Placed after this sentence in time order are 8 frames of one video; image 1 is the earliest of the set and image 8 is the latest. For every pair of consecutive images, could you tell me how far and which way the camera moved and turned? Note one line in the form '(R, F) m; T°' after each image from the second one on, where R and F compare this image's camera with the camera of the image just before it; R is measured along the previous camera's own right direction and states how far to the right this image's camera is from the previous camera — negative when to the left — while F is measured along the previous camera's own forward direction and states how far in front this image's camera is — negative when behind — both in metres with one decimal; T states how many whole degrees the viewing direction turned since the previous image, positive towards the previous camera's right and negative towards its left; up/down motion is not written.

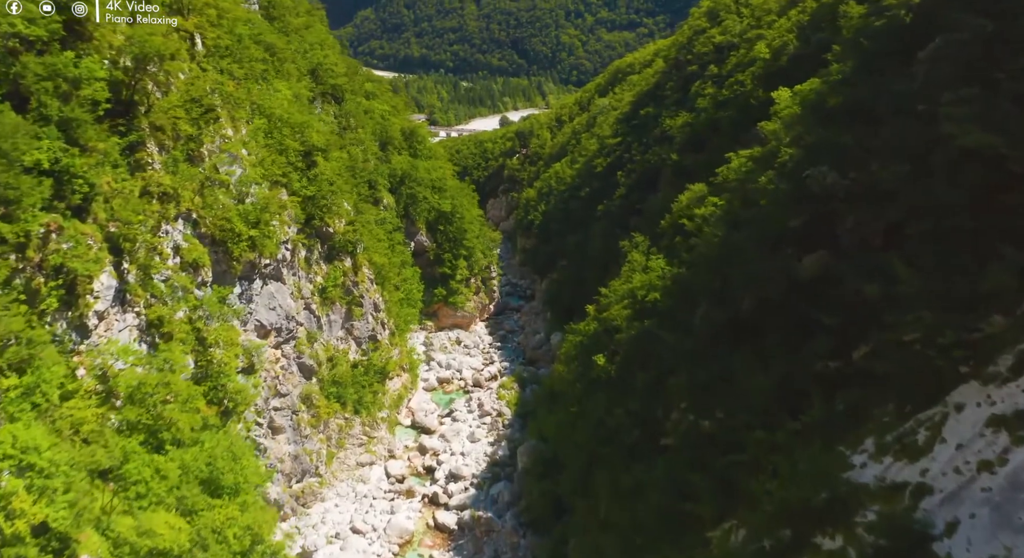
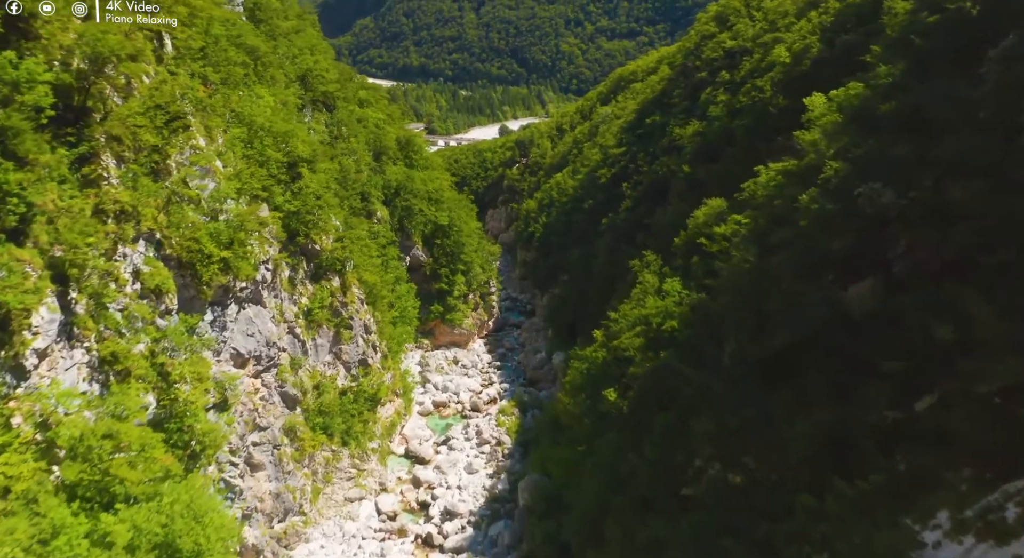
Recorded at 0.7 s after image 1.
(-0.1, +2.1) m; 0°
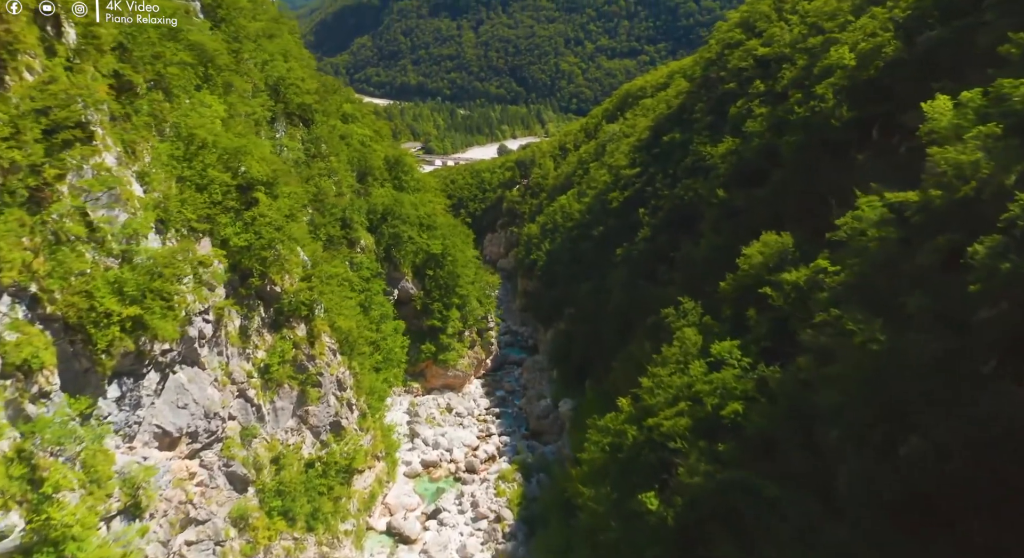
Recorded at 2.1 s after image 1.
(-0.2, +4.8) m; 0°
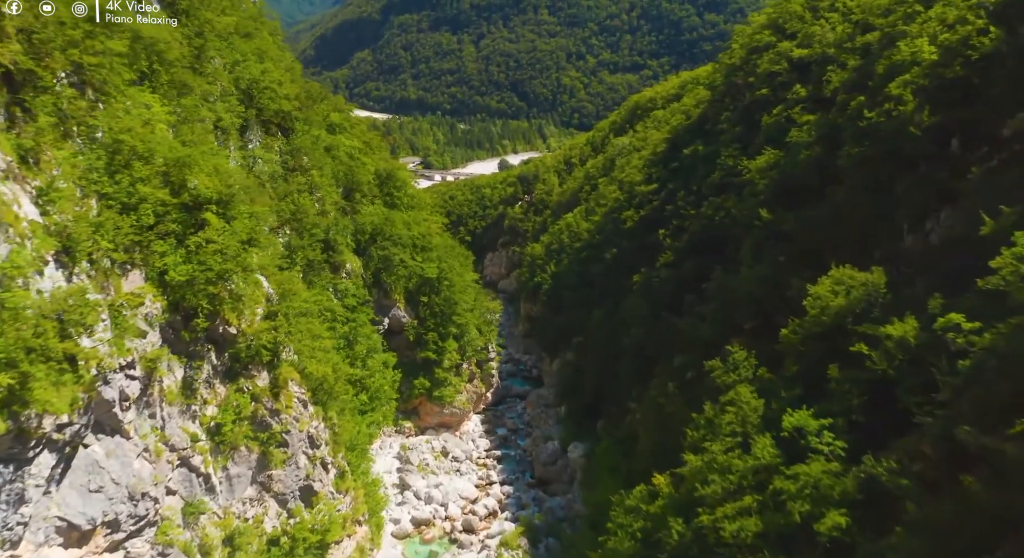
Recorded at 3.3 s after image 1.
(-0.2, +3.9) m; 0°
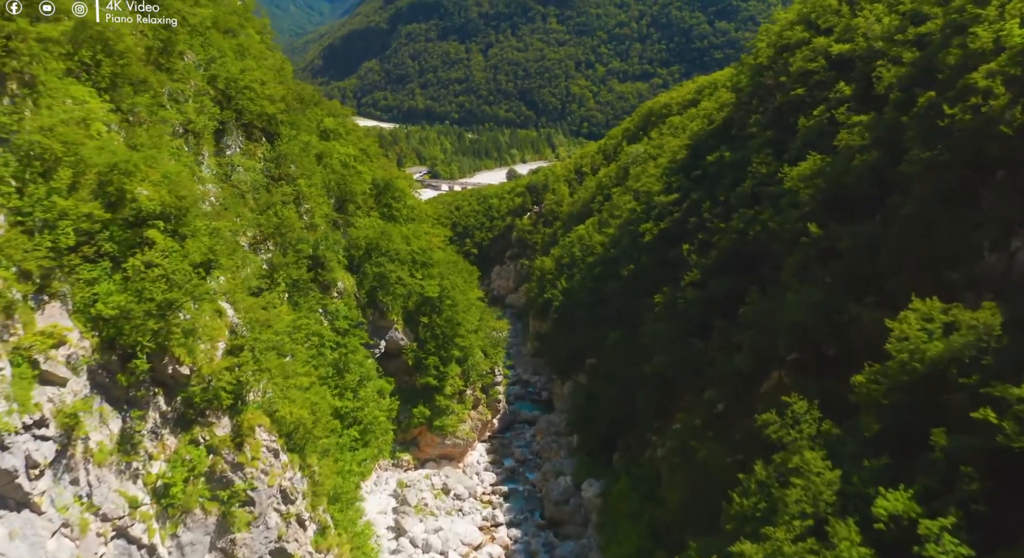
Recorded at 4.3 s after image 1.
(0.0, +2.9) m; -1°
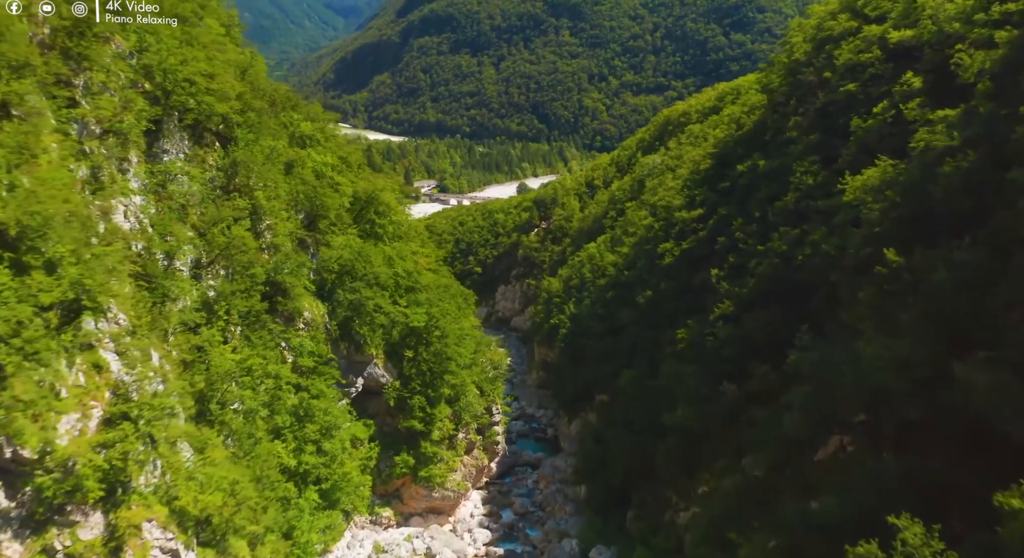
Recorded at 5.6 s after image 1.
(+0.6, +4.2) m; -1°
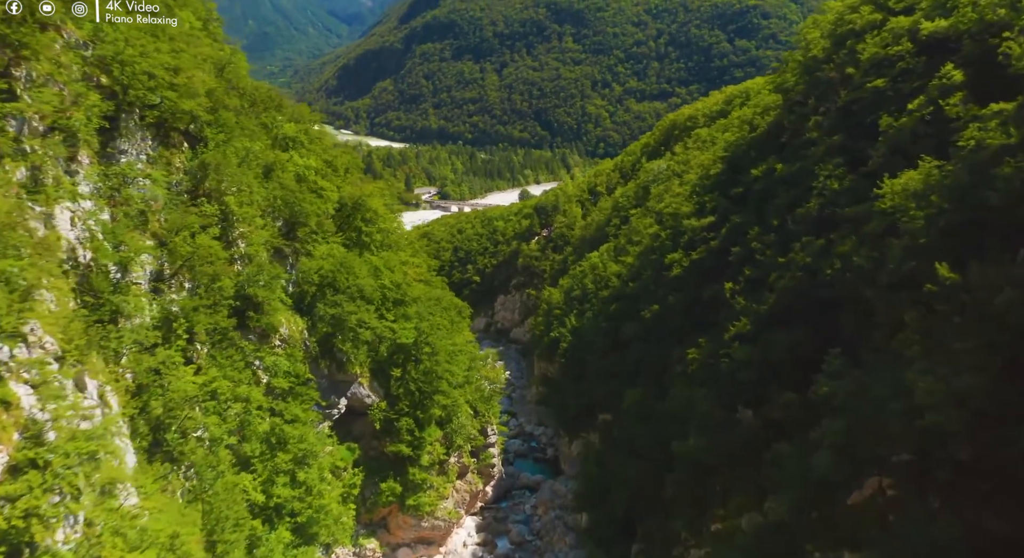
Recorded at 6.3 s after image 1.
(+0.3, +2.0) m; 0°
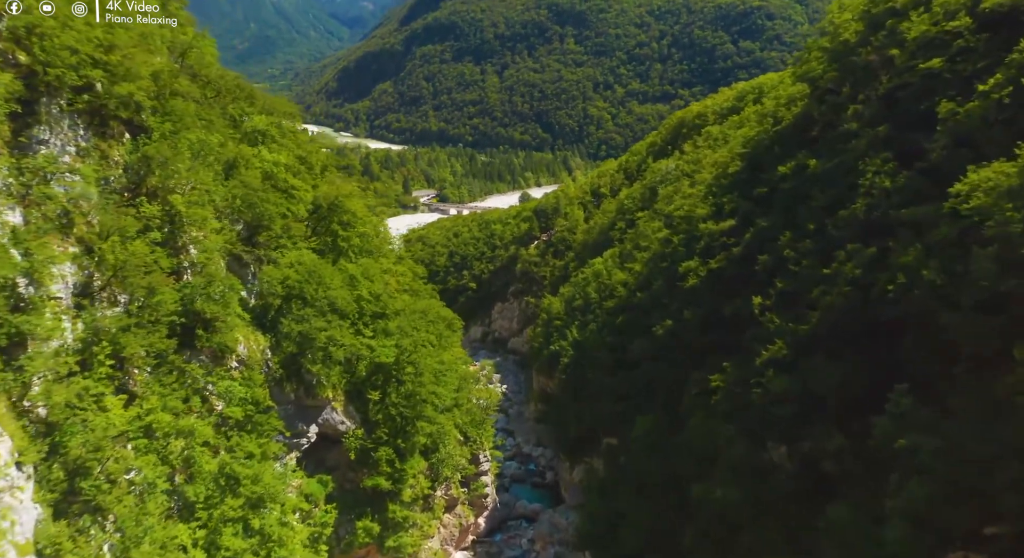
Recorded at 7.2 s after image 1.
(+0.2, +2.9) m; 0°
